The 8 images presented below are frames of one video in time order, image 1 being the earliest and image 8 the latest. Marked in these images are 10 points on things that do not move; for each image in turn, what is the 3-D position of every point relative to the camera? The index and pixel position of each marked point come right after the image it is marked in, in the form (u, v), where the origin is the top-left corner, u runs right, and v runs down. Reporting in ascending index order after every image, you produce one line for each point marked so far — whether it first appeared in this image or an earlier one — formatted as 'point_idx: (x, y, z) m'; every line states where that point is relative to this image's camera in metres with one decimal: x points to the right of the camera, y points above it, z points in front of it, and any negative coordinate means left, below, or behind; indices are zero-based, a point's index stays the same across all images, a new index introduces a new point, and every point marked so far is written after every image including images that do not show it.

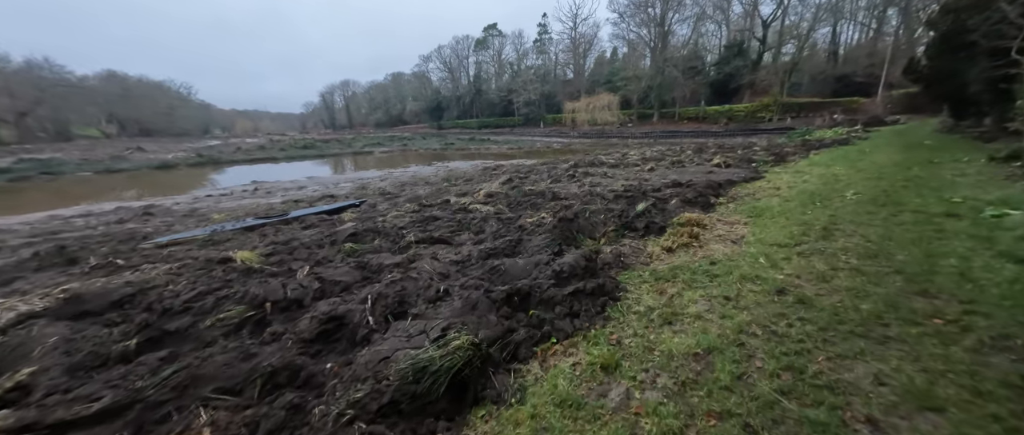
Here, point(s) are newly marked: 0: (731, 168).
0: (+6.6, +1.5, +10.0) m
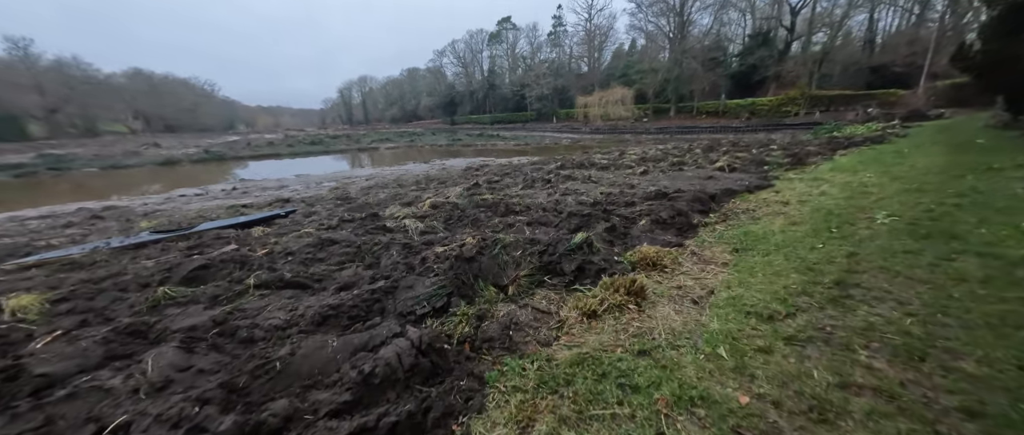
0: (+5.8, +1.2, +8.6) m
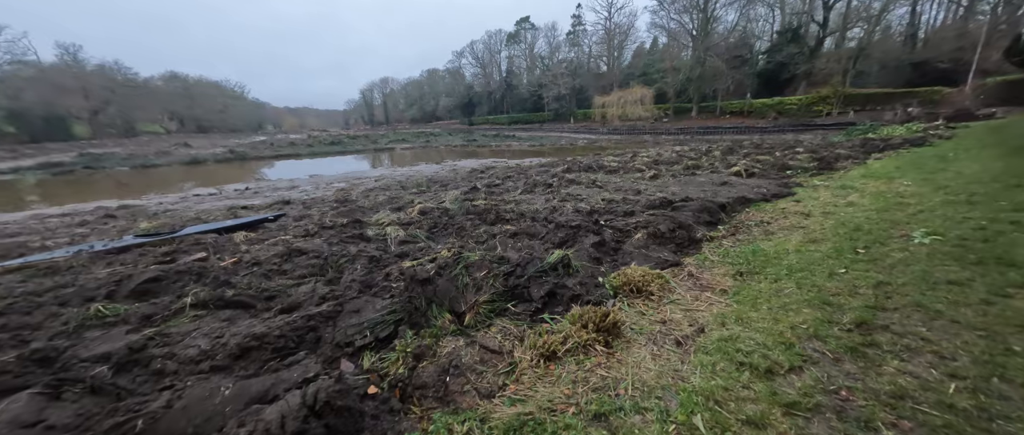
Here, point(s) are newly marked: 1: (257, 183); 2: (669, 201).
0: (+5.7, +0.9, +7.9) m
1: (-13.2, +1.8, +17.6) m
2: (+2.8, +0.3, +6.0) m
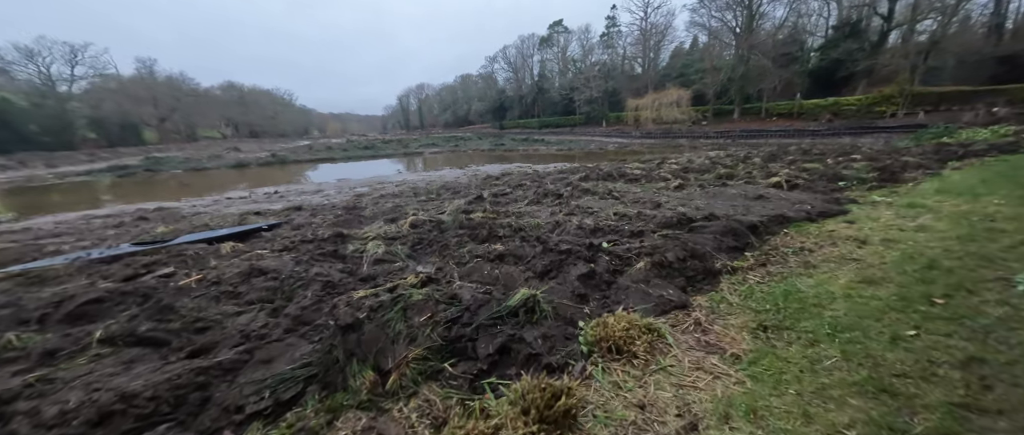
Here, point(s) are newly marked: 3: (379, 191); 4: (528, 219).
0: (+5.9, +0.5, +6.9) m
1: (-12.1, +1.7, +18.2) m
2: (+2.7, -0.1, +5.2) m
3: (-5.6, +1.2, +14.1) m
4: (+0.3, 0.0, +6.1) m
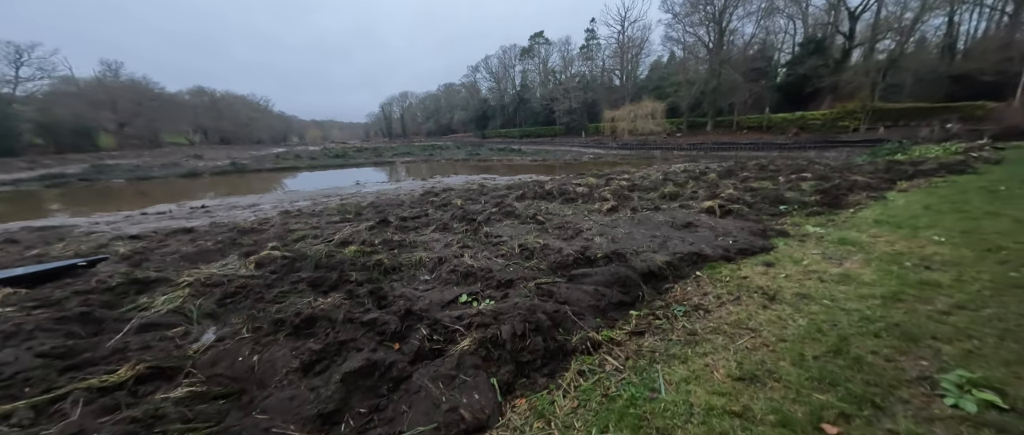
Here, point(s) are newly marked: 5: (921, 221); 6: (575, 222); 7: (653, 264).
0: (+4.0, 0.0, +6.1) m
1: (-14.5, +0.9, +16.7) m
2: (+1.0, -0.6, +4.3) m
3: (-7.7, +0.4, +12.9) m
4: (-1.5, -0.6, +5.1) m
5: (+6.6, 0.0, +5.2) m
6: (+1.3, -0.1, +6.8) m
7: (+1.7, -0.6, +4.0) m
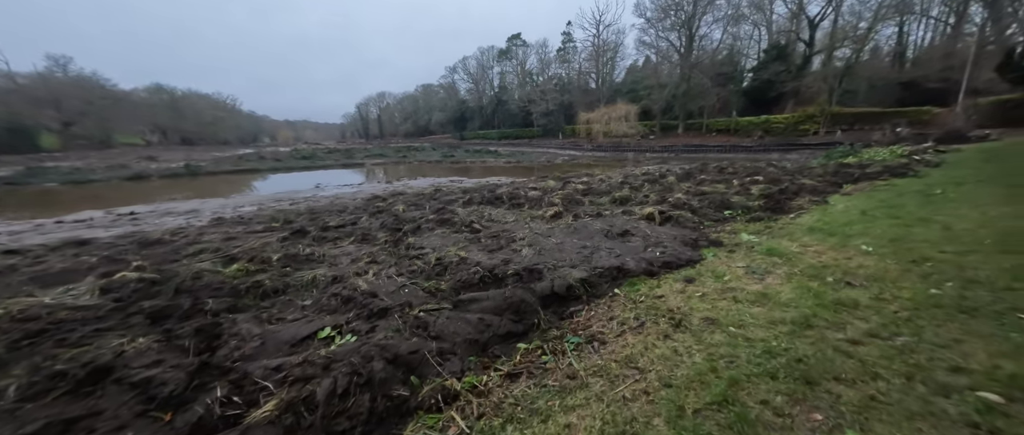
0: (+2.7, -0.1, +5.8) m
1: (-16.3, +0.5, +15.4) m
2: (-0.2, -0.7, +3.8) m
3: (-9.4, +0.2, +11.9) m
4: (-2.8, -0.7, +4.5) m
5: (+5.3, -0.1, +5.1) m
6: (0.0, -0.3, +6.3) m
7: (+0.6, -0.7, +3.6) m
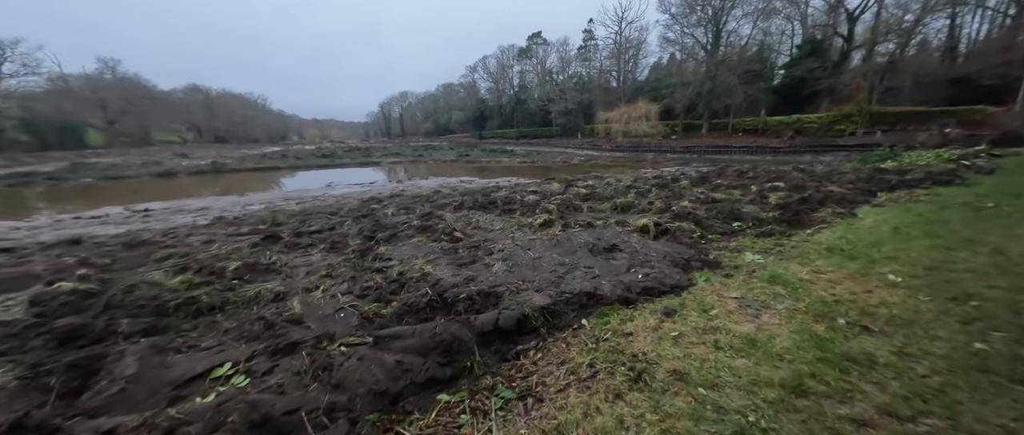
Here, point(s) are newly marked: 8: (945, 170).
0: (+2.3, -0.4, +5.2) m
1: (-16.1, +0.7, +15.8) m
2: (-0.7, -0.9, +3.4) m
3: (-9.4, +0.2, +11.9) m
4: (-3.2, -0.9, +4.2) m
5: (+4.9, -0.4, +4.3) m
6: (-0.4, -0.4, +5.9) m
7: (+0.1, -0.9, +3.1) m
8: (+13.7, +1.5, +10.5) m
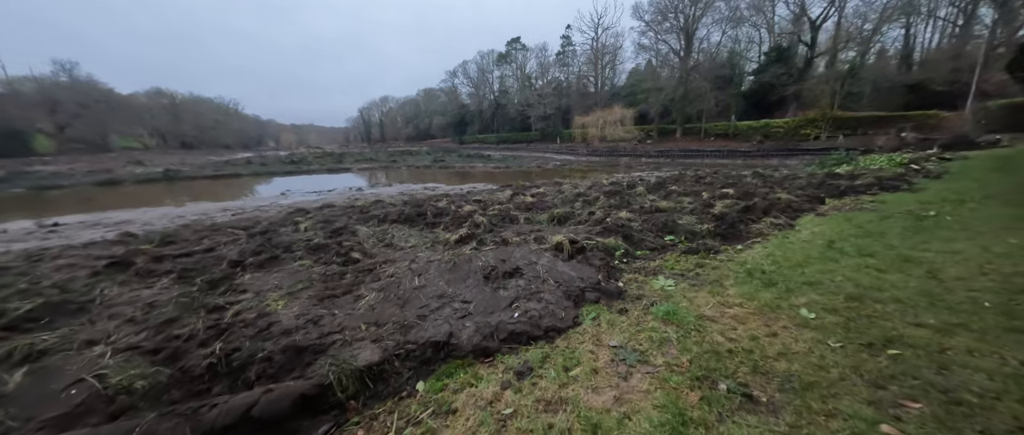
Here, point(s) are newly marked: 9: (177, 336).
0: (+0.8, -0.6, +4.5) m
1: (-18.2, 0.0, +14.3) m
2: (-2.2, -1.2, +2.6) m
3: (-11.3, -0.3, +10.7) m
4: (-4.7, -1.2, +3.2) m
5: (+3.4, -0.6, +3.7) m
6: (-2.0, -0.7, +5.1) m
7: (-1.4, -1.2, +2.3) m
8: (+11.9, +1.3, +10.3) m
9: (-3.2, -1.1, +3.2) m
